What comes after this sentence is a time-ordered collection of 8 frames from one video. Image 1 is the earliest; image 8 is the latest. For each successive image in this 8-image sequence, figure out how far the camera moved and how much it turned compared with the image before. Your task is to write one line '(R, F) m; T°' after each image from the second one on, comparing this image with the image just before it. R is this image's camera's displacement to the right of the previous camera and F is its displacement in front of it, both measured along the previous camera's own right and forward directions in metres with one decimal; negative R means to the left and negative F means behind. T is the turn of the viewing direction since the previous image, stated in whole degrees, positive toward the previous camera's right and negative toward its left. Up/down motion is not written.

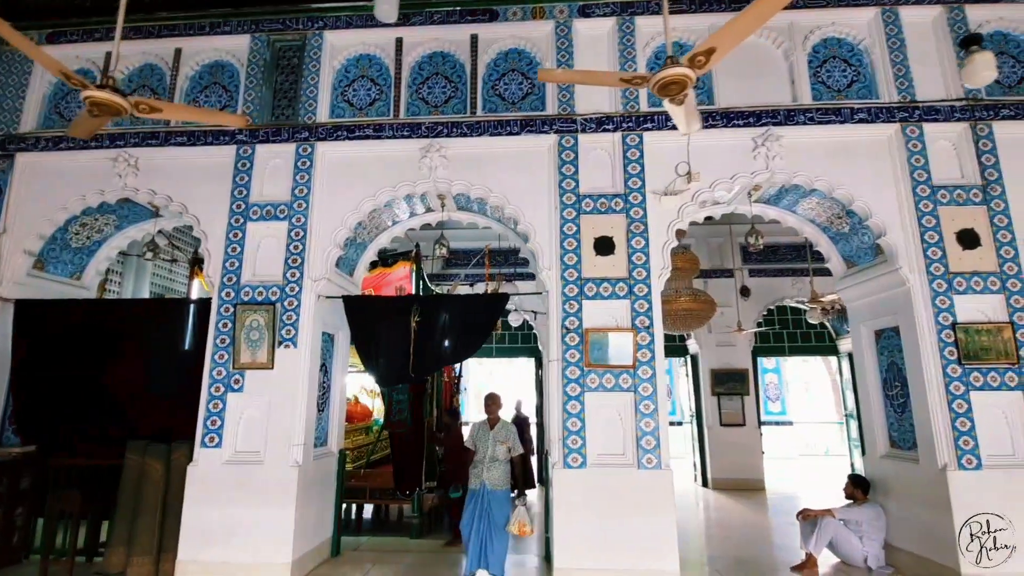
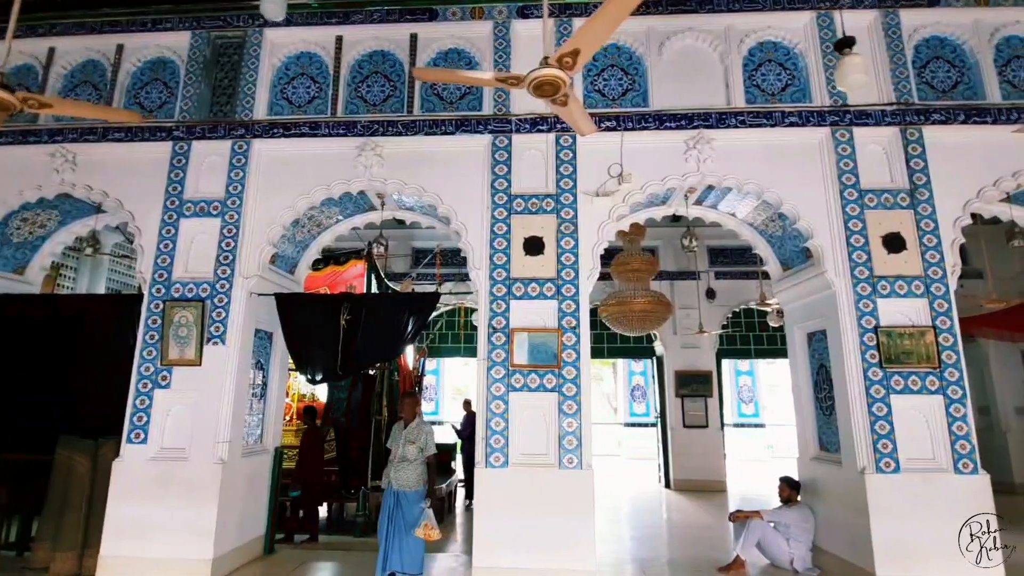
(+0.5, 0.0) m; 0°
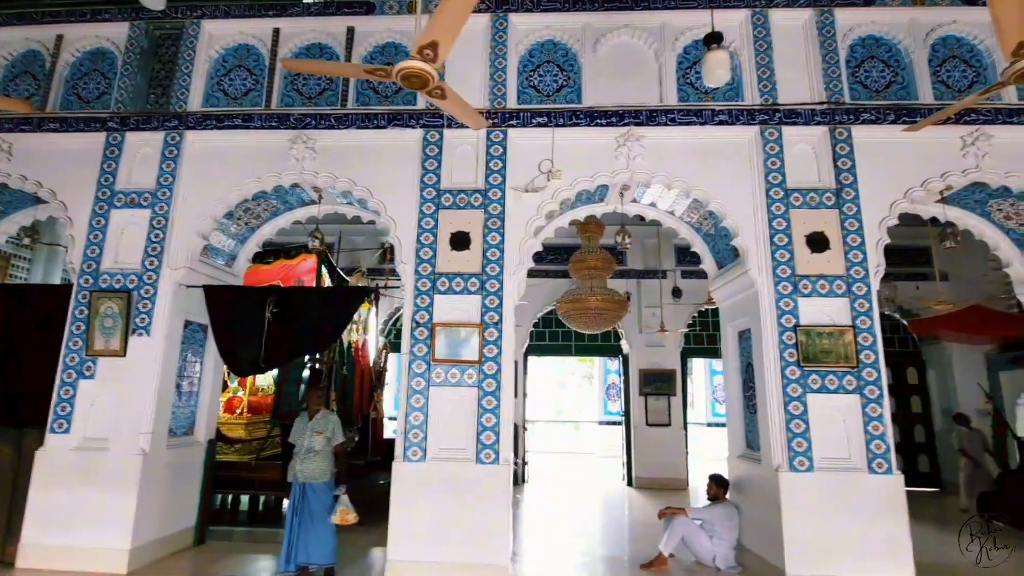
(+0.5, 0.0) m; 0°
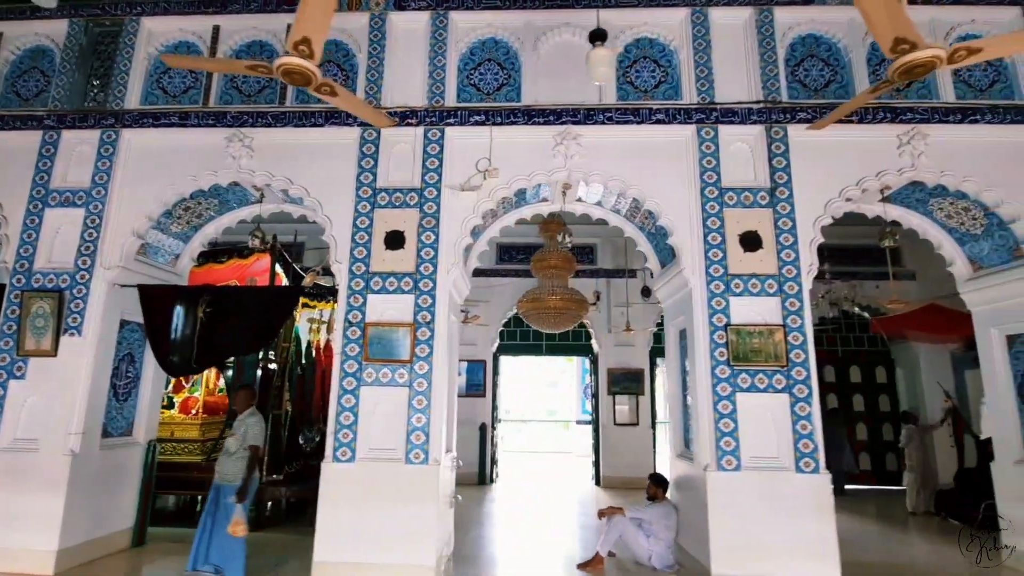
(+0.4, 0.0) m; 0°
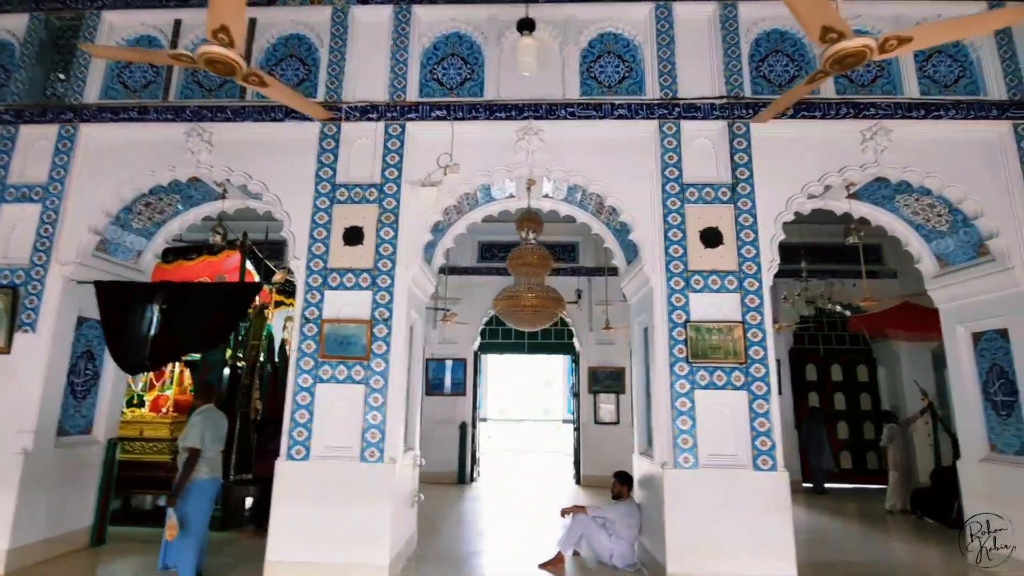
(+0.3, 0.0) m; 0°
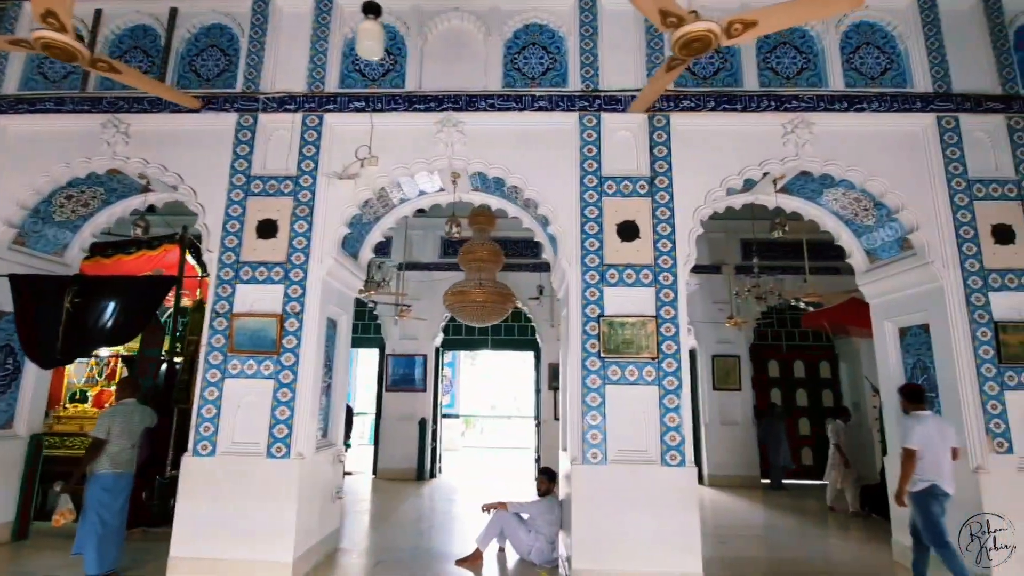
(+0.5, 0.0) m; 0°
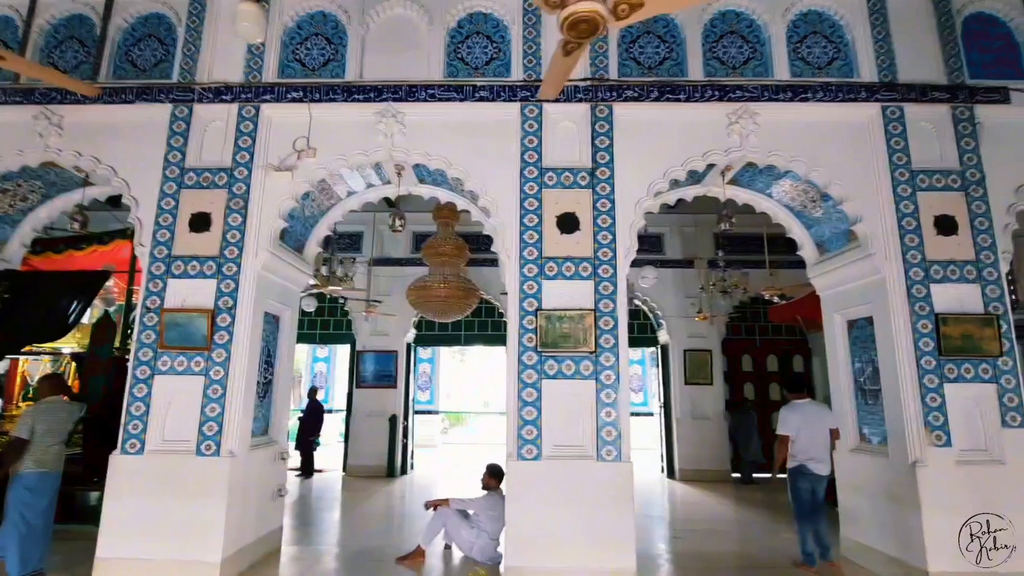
(+0.4, +0.1) m; 0°
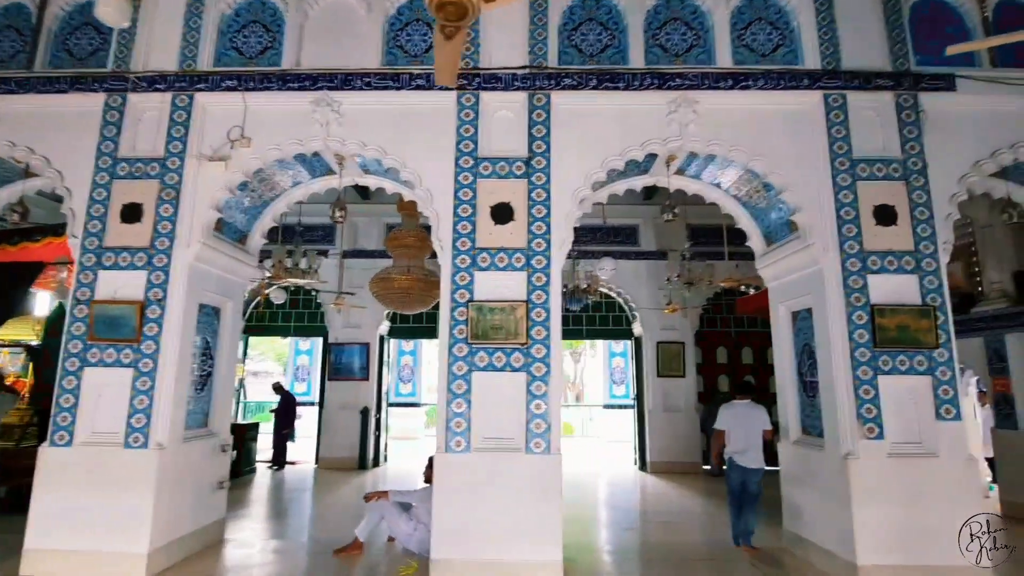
(+0.4, 0.0) m; 0°
